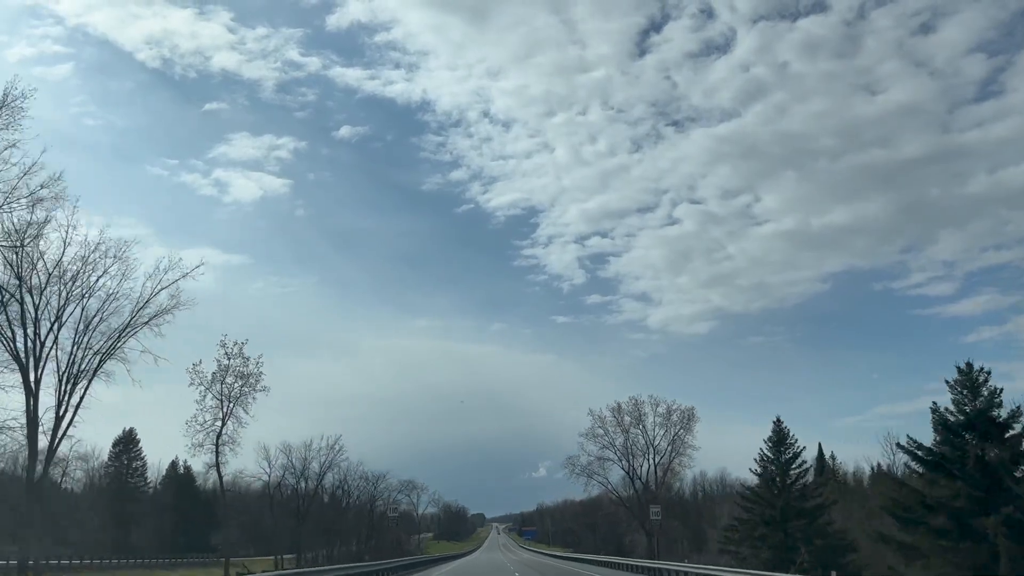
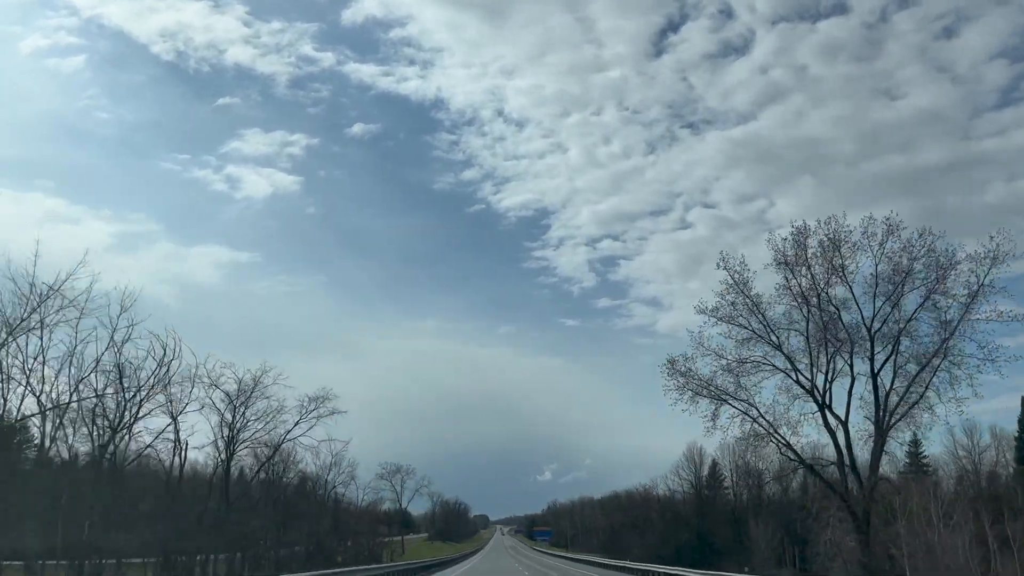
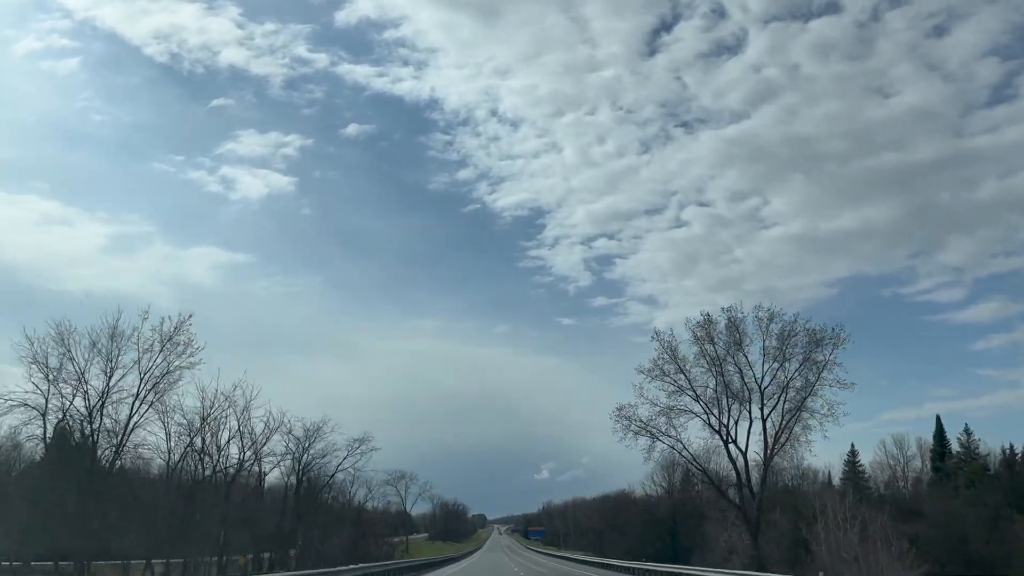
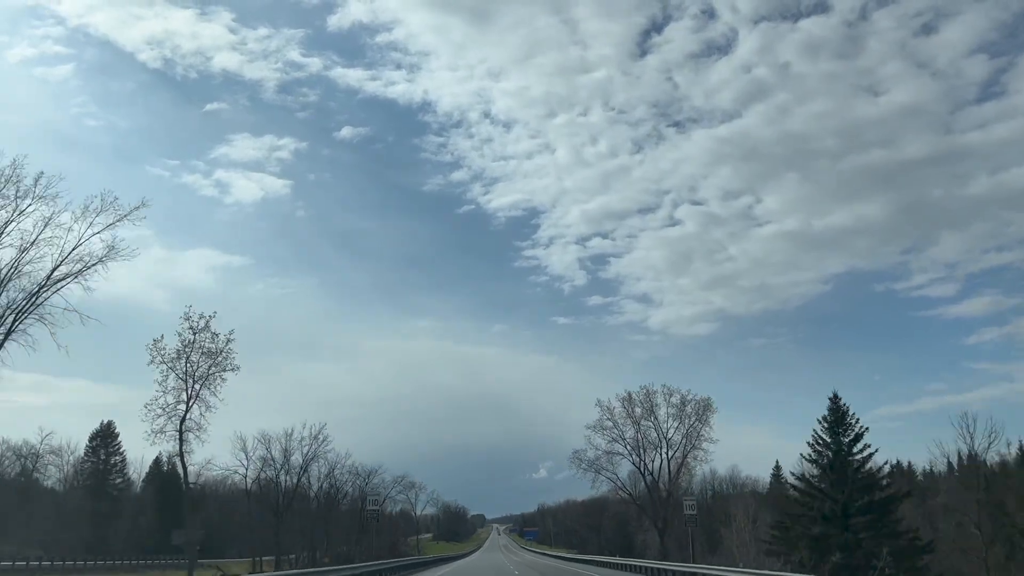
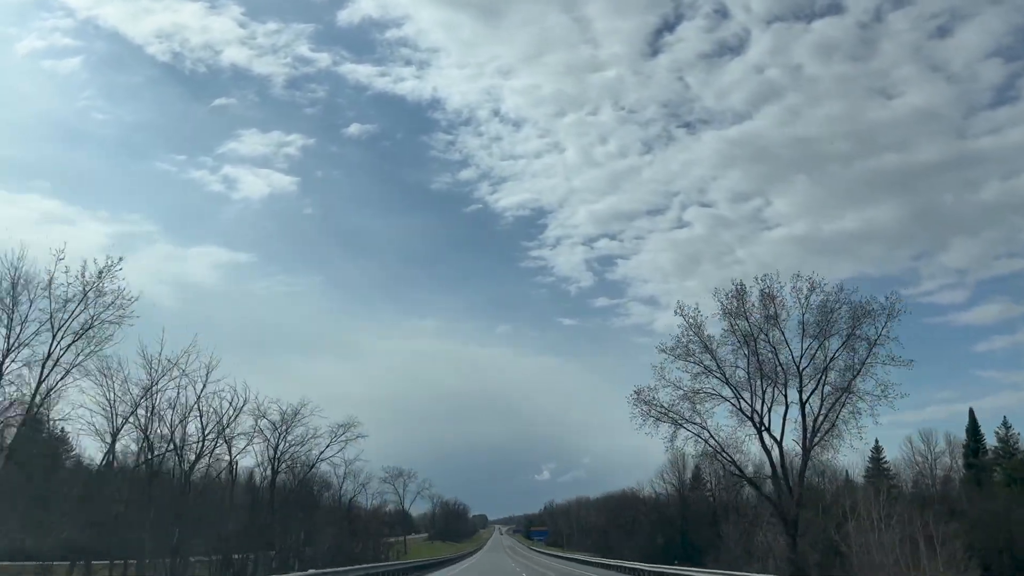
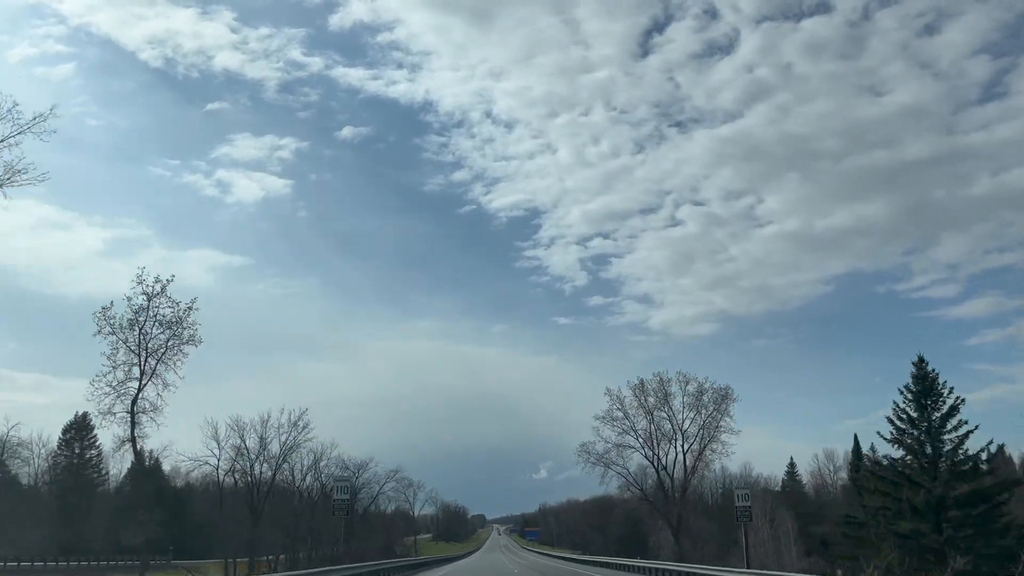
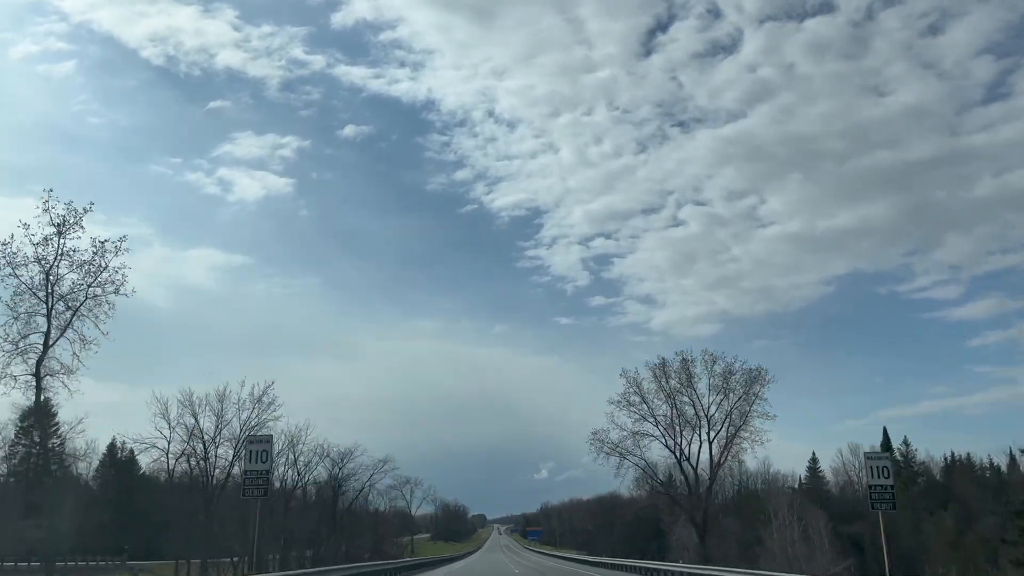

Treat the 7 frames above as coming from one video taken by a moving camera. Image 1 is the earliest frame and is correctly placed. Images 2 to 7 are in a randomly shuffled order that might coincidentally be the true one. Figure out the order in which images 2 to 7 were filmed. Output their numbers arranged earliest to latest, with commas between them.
4, 6, 7, 3, 5, 2
